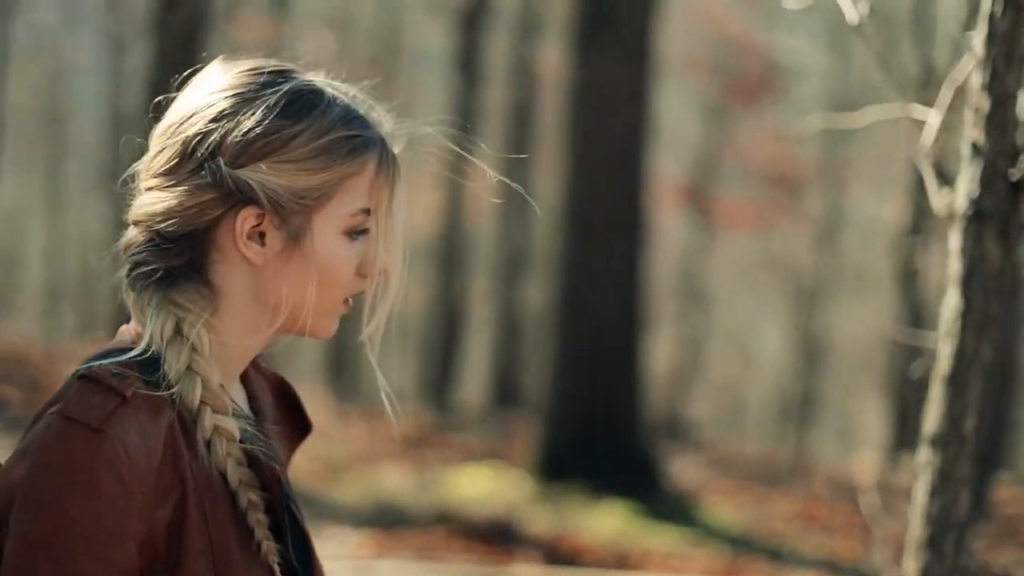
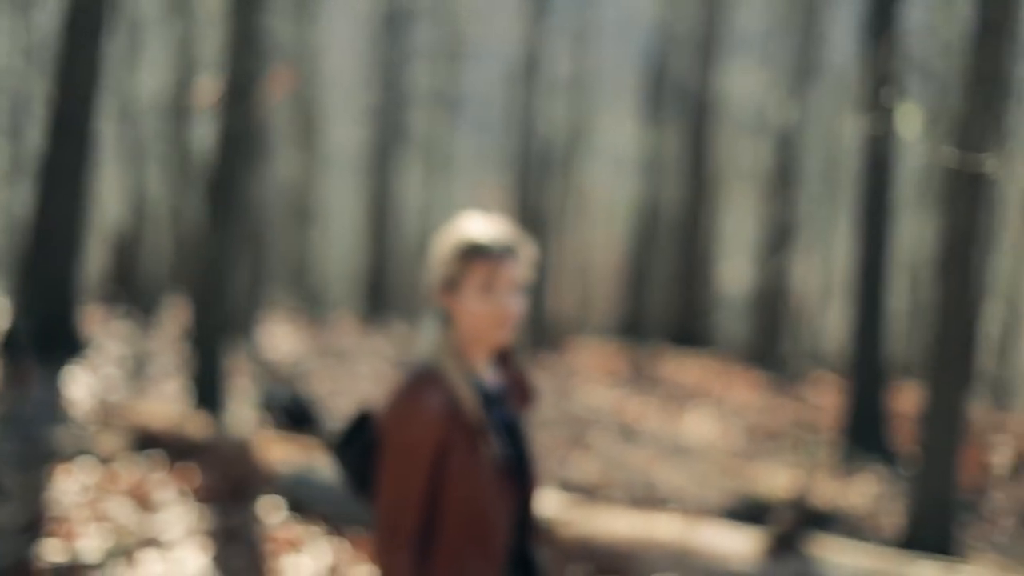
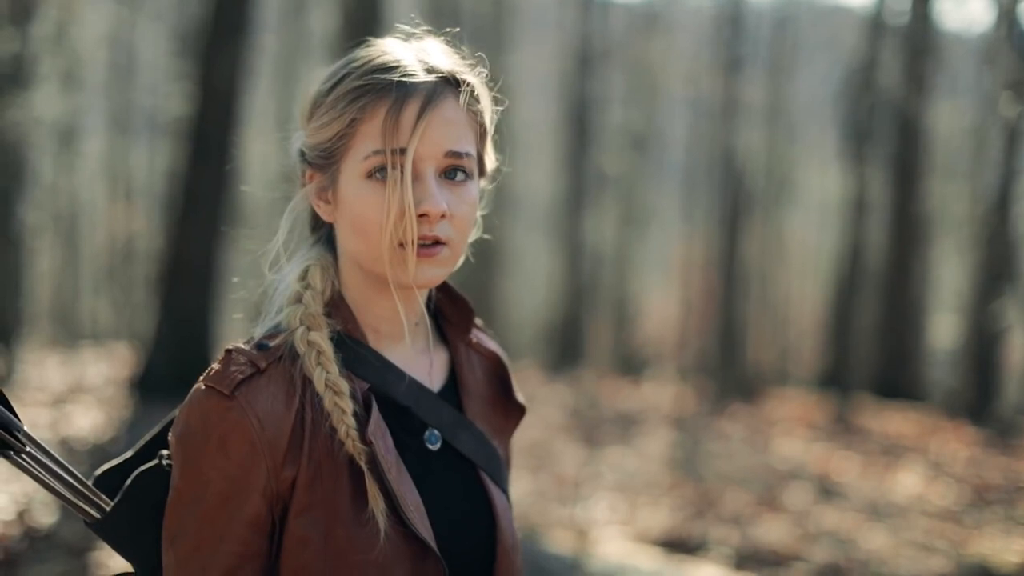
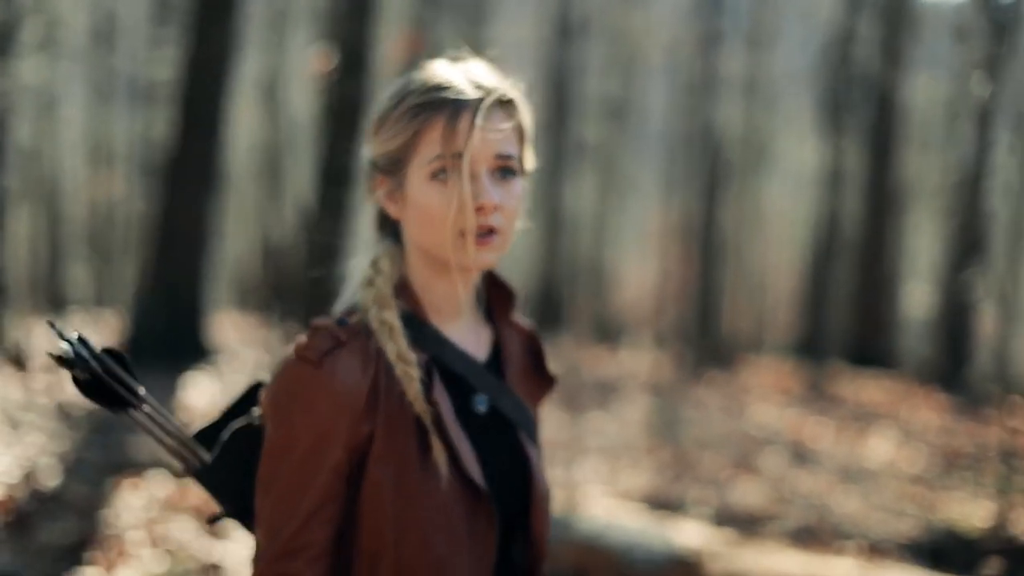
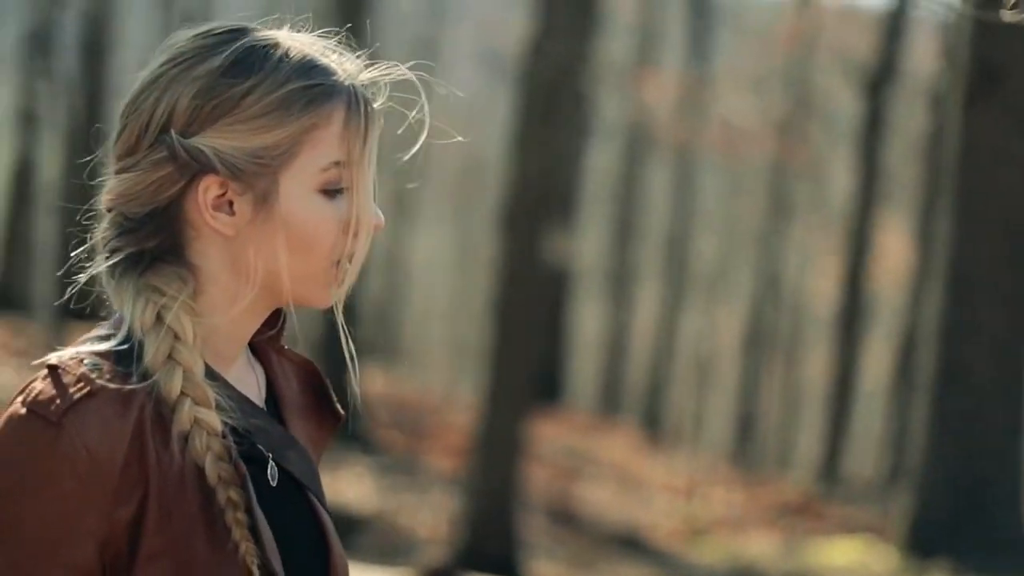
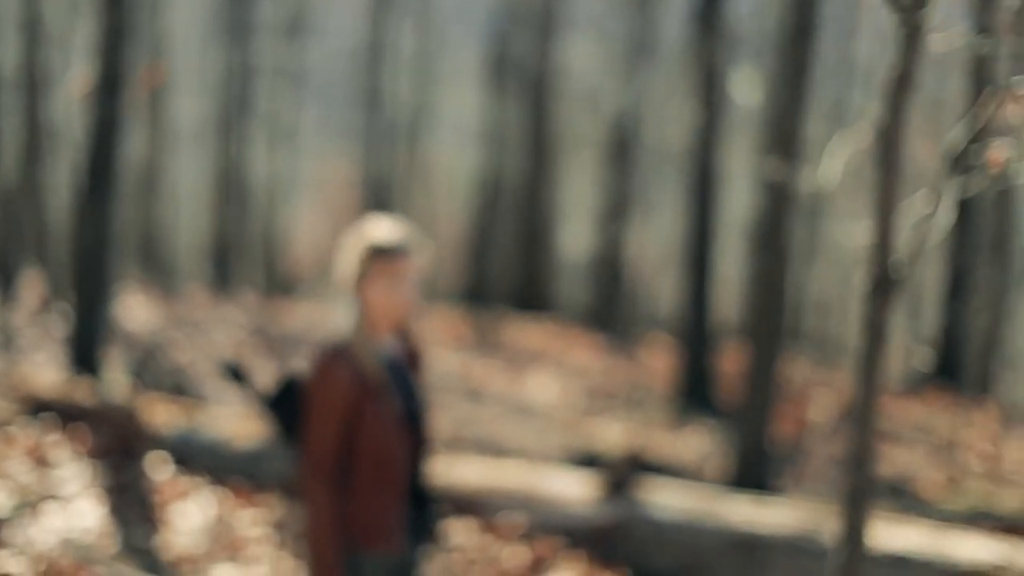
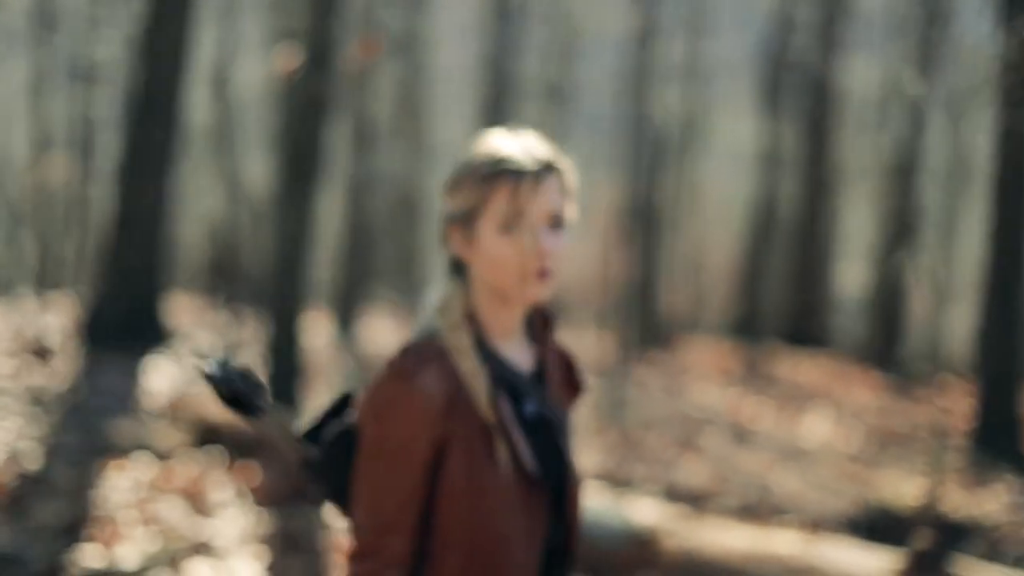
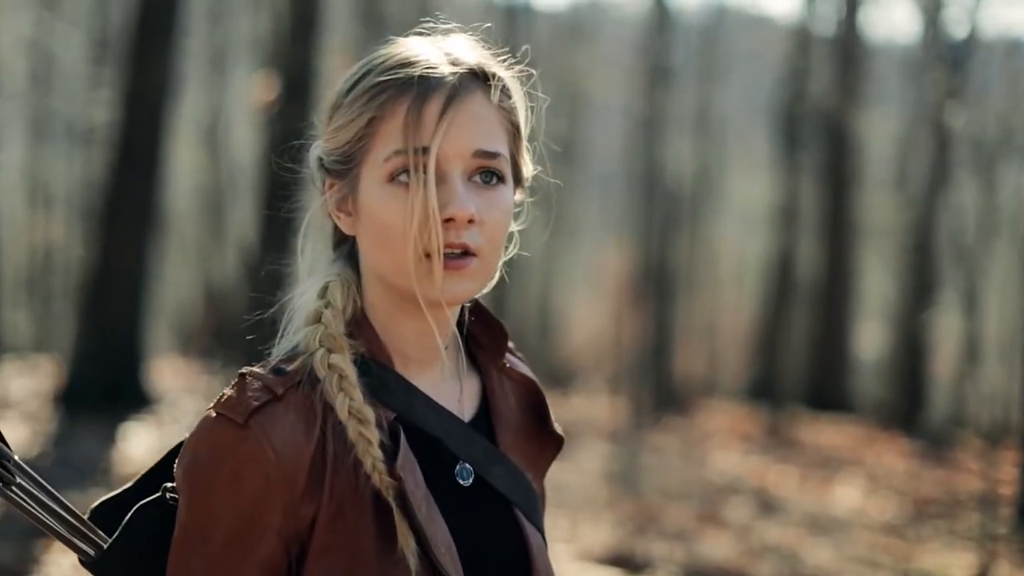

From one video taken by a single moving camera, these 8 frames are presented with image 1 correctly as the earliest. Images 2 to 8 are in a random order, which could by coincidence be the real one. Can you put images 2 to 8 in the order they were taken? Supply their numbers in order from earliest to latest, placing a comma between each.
5, 8, 3, 4, 7, 2, 6
